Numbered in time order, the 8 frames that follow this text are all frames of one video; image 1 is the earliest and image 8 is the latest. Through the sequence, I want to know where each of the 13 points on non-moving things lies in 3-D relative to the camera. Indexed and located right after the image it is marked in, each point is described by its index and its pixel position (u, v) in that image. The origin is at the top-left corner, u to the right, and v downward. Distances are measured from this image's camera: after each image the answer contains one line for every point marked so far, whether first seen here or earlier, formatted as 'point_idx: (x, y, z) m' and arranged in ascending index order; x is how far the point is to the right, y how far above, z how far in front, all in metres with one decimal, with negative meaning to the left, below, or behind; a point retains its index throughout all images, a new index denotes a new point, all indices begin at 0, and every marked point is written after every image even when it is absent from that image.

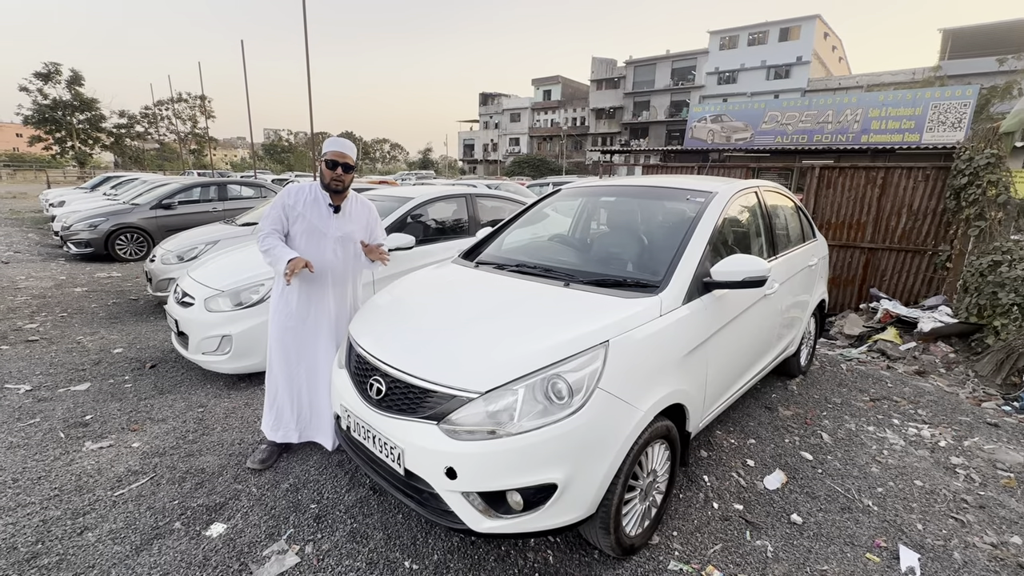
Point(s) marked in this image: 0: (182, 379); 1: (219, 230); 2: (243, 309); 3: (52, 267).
0: (-2.5, -0.7, +3.5) m
1: (-3.6, +0.7, +5.7) m
2: (-1.9, -0.1, +3.3) m
3: (-7.6, +0.4, +7.7) m
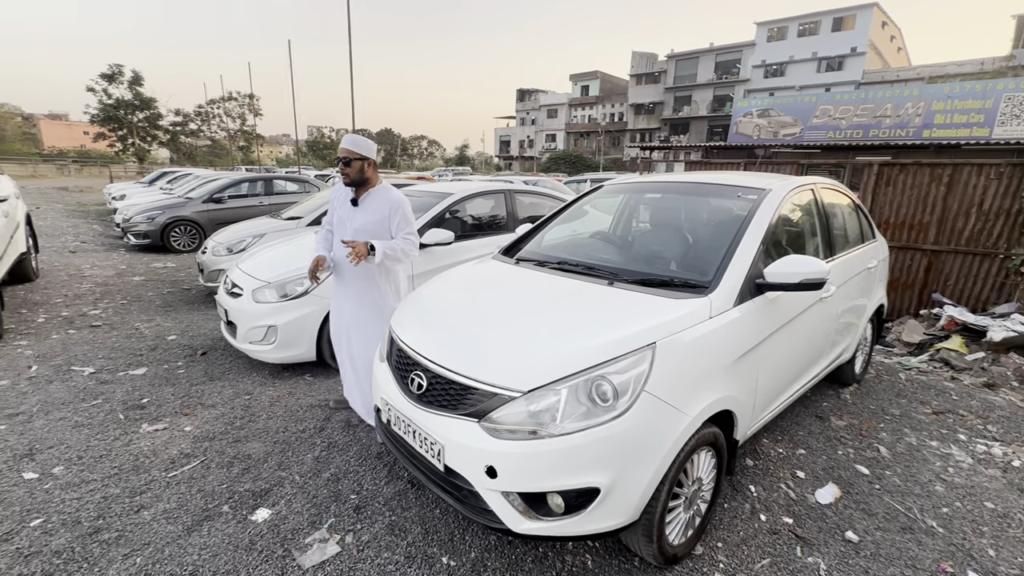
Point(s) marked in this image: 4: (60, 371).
0: (-2.2, -0.6, +3.7) m
1: (-3.1, +0.8, +5.9) m
2: (-1.6, -0.1, +3.4) m
3: (-7.0, +0.6, +8.2) m
4: (-3.4, -0.6, +3.5) m
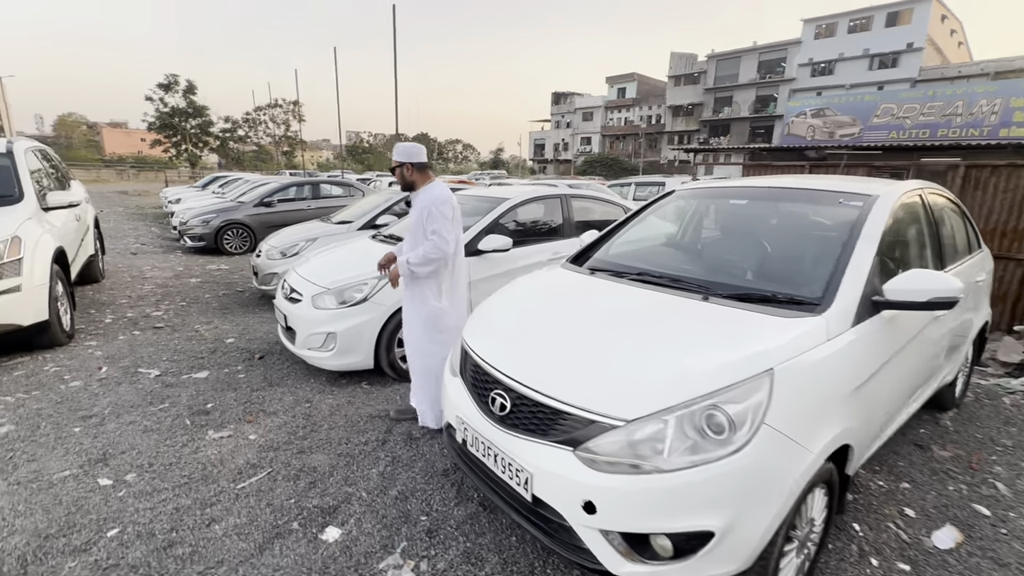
0: (-1.7, -0.7, +3.7) m
1: (-2.5, +0.8, +6.0) m
2: (-1.2, -0.1, +3.4) m
3: (-6.2, +0.5, +8.5) m
4: (-2.9, -0.7, +3.6) m
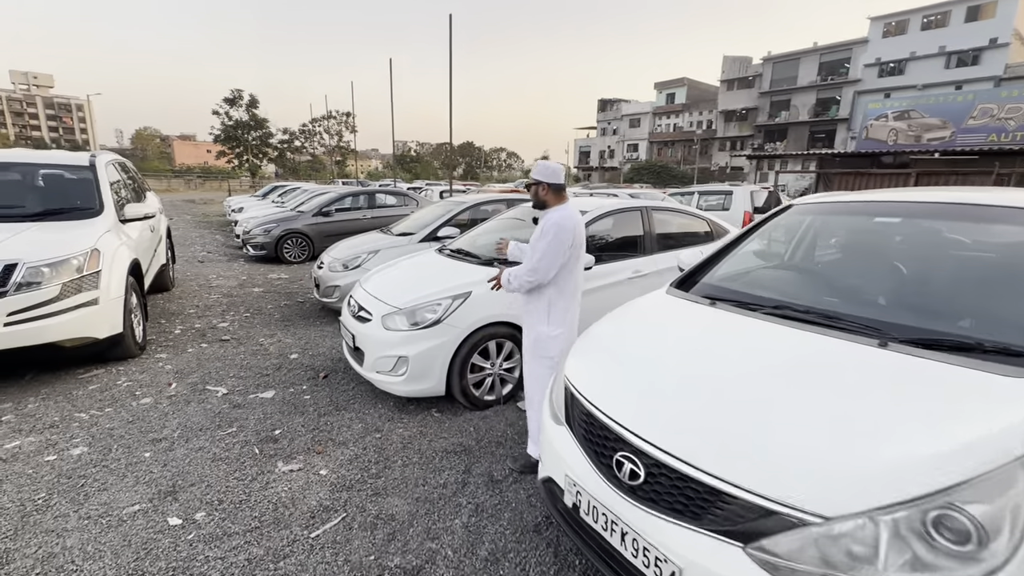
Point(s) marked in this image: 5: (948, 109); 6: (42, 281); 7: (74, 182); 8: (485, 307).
0: (-1.2, -0.8, +3.5) m
1: (-1.7, +0.6, +5.9) m
2: (-0.6, -0.3, +3.1) m
3: (-5.1, +0.4, +8.7) m
4: (-2.4, -0.8, +3.5) m
5: (+15.4, +6.5, +16.9) m
6: (-3.4, +0.1, +3.3) m
7: (-4.3, +1.0, +4.6) m
8: (-0.2, -0.1, +3.2) m
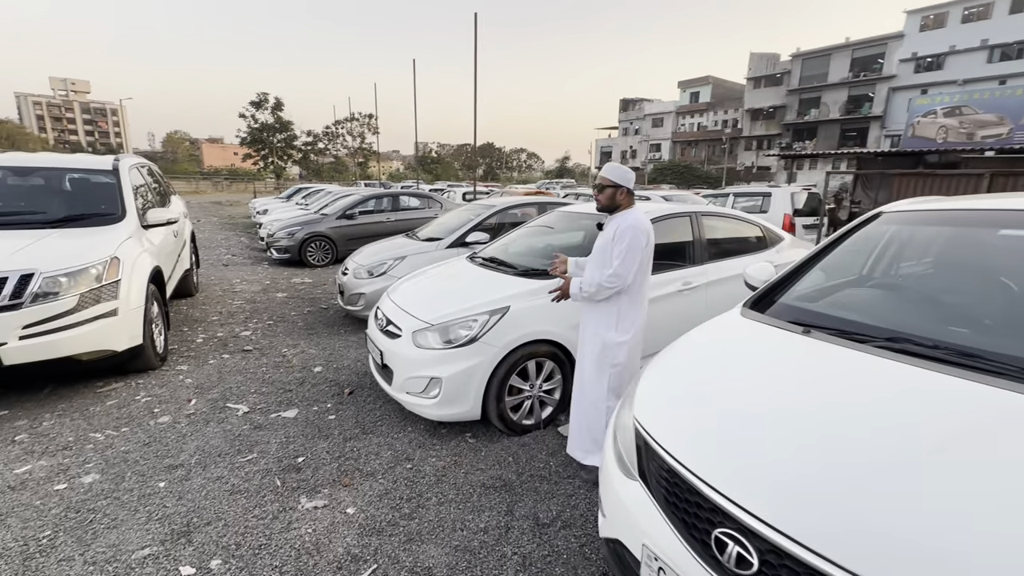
0: (-0.9, -0.9, +3.2) m
1: (-1.3, +0.5, +5.7) m
2: (-0.3, -0.4, +2.9) m
3: (-4.7, +0.3, +8.6) m
4: (-2.1, -0.8, +3.3) m
5: (+16.3, +6.3, +16.0) m
6: (-3.1, 0.0, +3.2) m
7: (-3.9, +1.0, +4.4) m
8: (+0.1, -0.2, +2.9) m
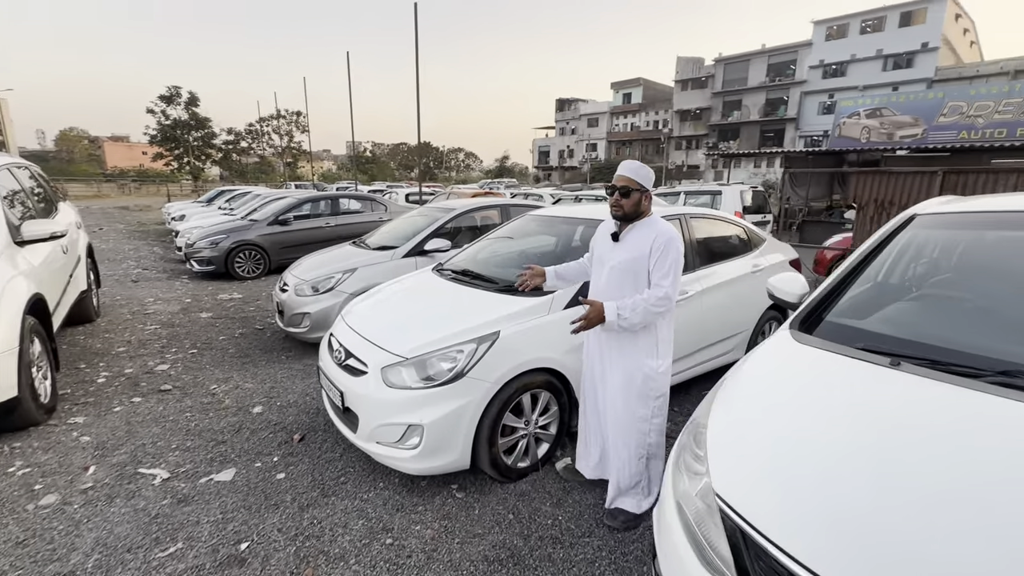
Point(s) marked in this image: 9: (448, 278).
0: (-0.9, -1.0, +2.7) m
1: (-1.7, +0.4, +5.0) m
2: (-0.4, -0.5, +2.4) m
3: (-5.4, 0.0, +7.5) m
4: (-2.1, -1.0, +2.6) m
5: (+14.3, +6.8, +17.4) m
6: (-3.1, -0.2, +2.3) m
7: (-4.2, +0.7, +3.5) m
8: (0.0, -0.3, +2.5) m
9: (-0.5, +0.1, +3.5) m
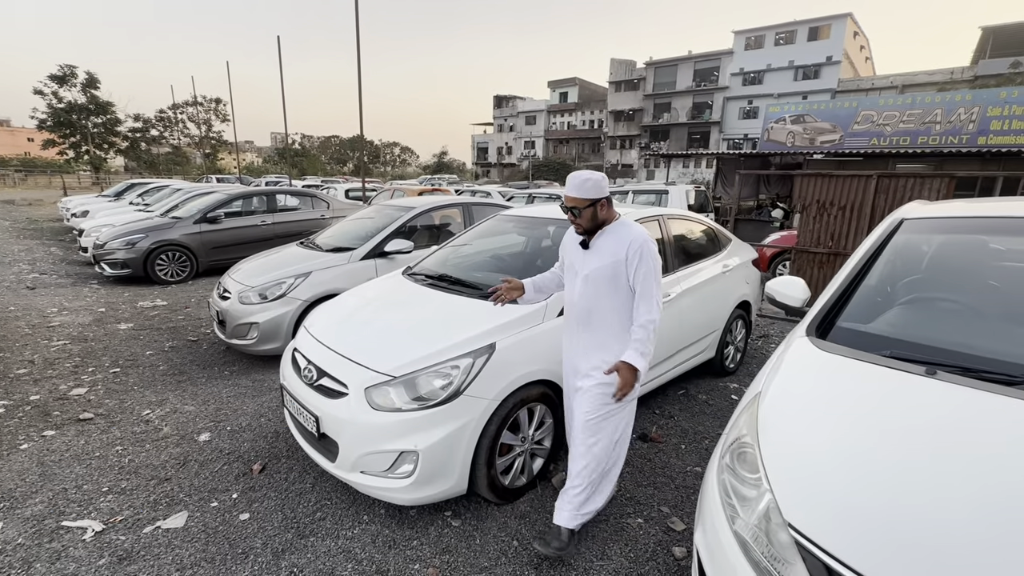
0: (-1.0, -1.1, +2.4) m
1: (-2.0, +0.3, +4.6) m
2: (-0.4, -0.5, +2.1) m
3: (-6.0, -0.1, +6.6) m
4: (-2.1, -1.1, +2.1) m
5: (+12.1, +7.0, +18.9) m
6: (-3.1, -0.3, +1.8) m
7: (-4.3, +0.6, +2.7) m
8: (0.0, -0.4, +2.3) m
9: (-0.6, 0.0, +3.2) m
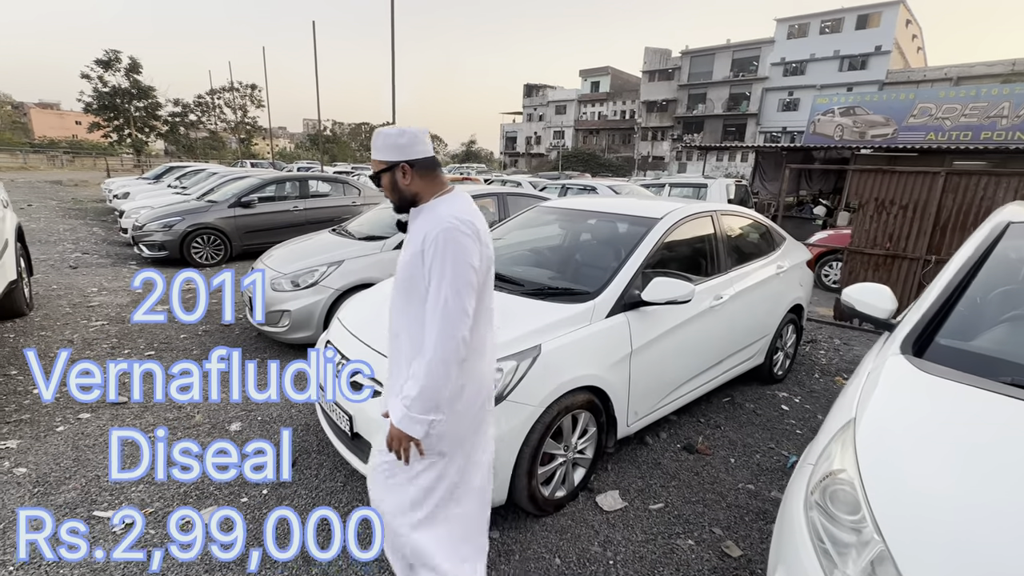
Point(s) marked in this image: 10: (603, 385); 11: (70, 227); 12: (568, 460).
0: (-0.8, -1.0, +2.3) m
1: (-1.7, +0.4, +4.5) m
2: (-0.2, -0.5, +2.0) m
3: (-5.6, +0.2, +6.7) m
4: (-1.9, -1.0, +2.1) m
5: (+13.3, +7.0, +17.9) m
6: (-2.9, -0.2, +1.7) m
7: (-4.0, +0.8, +2.8) m
8: (+0.2, -0.4, +2.2) m
9: (-0.4, +0.1, +3.1) m
10: (+0.5, -0.5, +2.3) m
11: (-9.7, +1.3, +10.3) m
12: (+0.3, -0.8, +2.3) m
